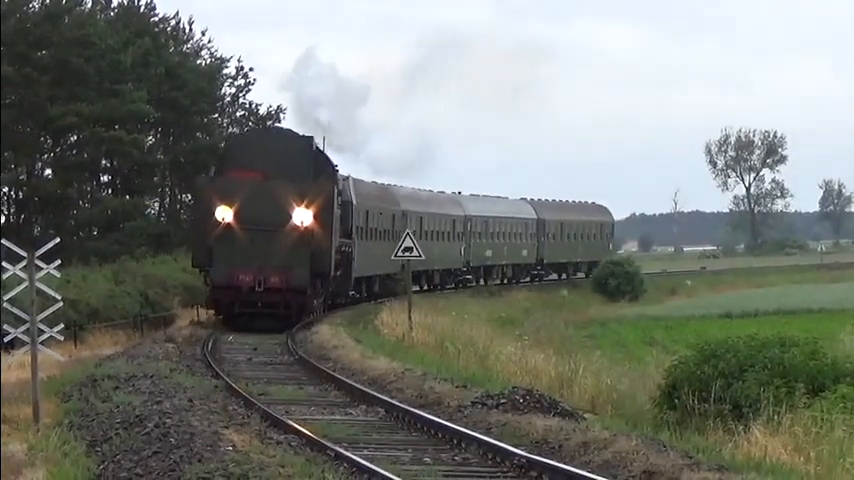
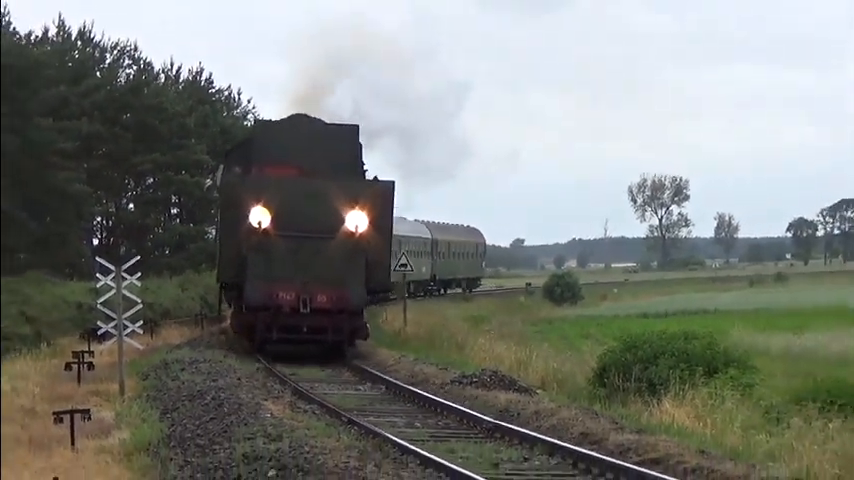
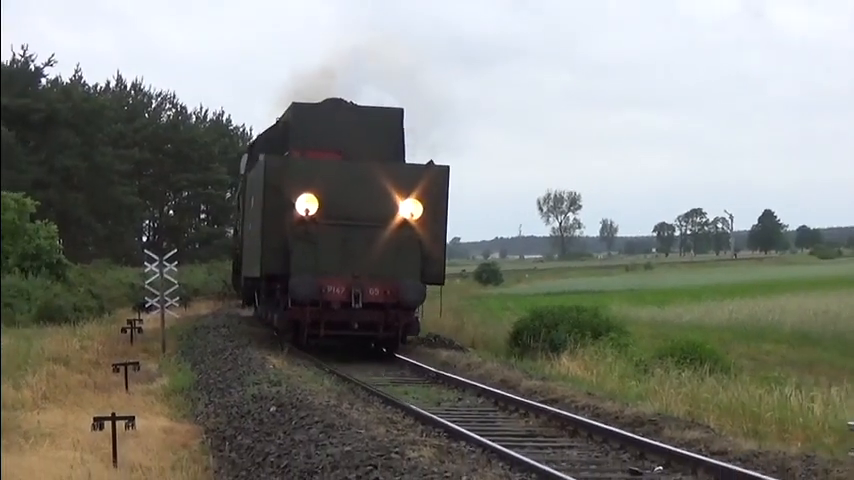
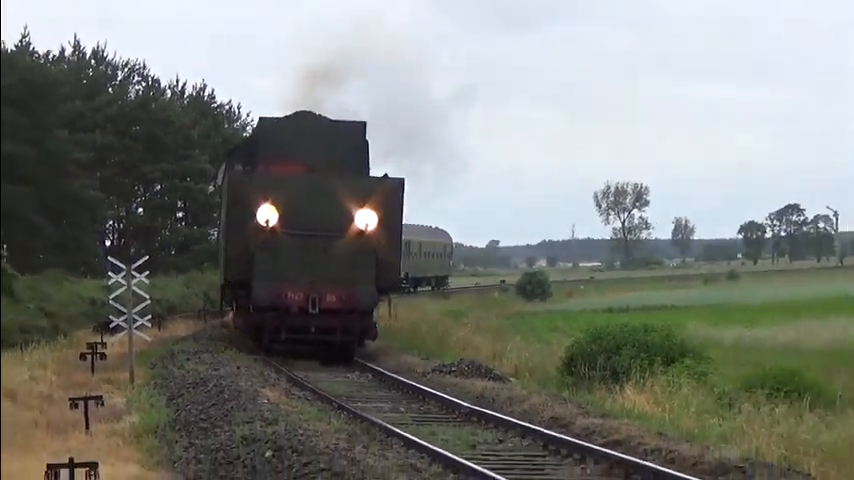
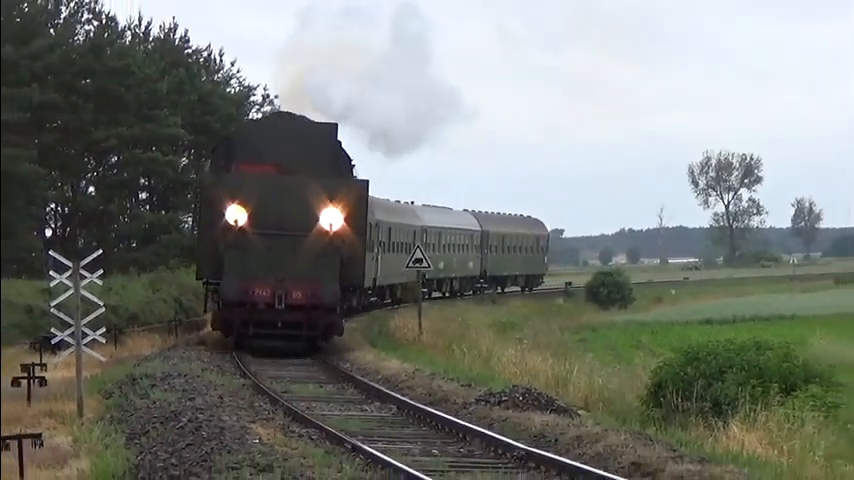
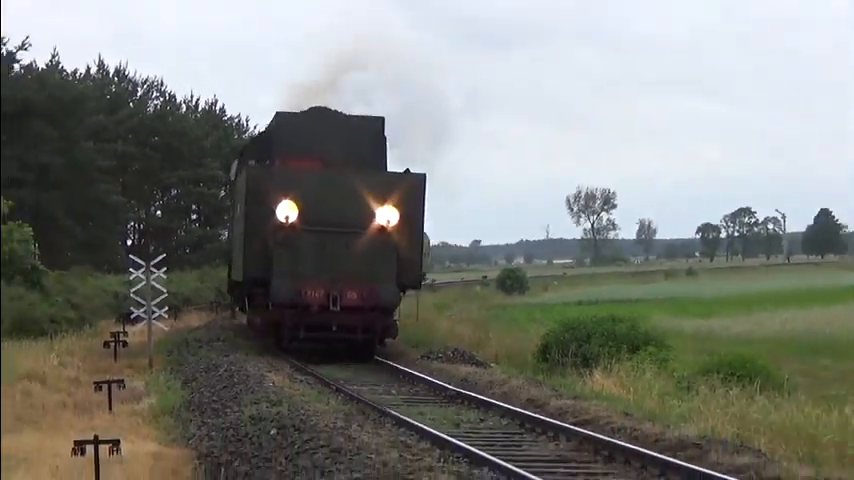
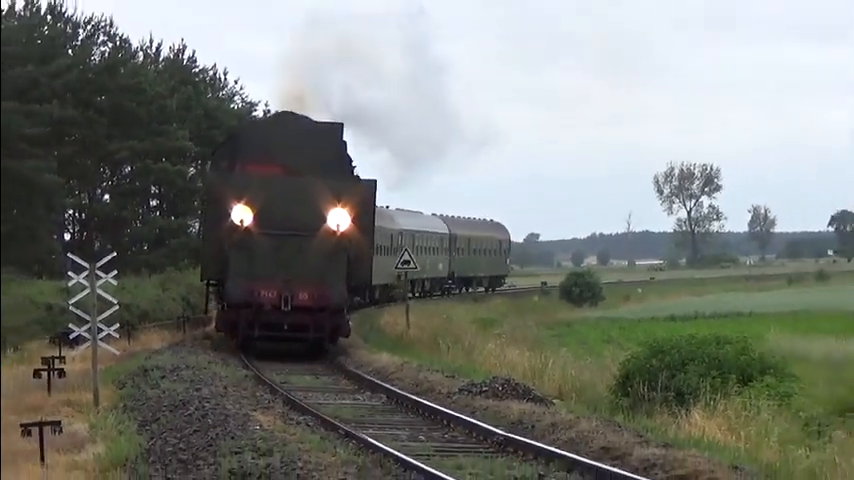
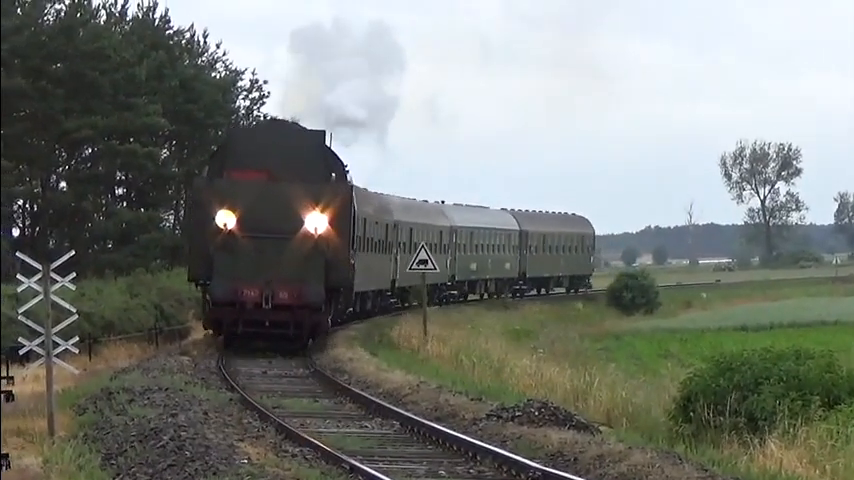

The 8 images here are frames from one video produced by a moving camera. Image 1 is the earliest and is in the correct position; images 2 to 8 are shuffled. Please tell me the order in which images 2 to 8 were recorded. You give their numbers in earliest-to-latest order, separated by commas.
8, 5, 7, 2, 4, 6, 3
